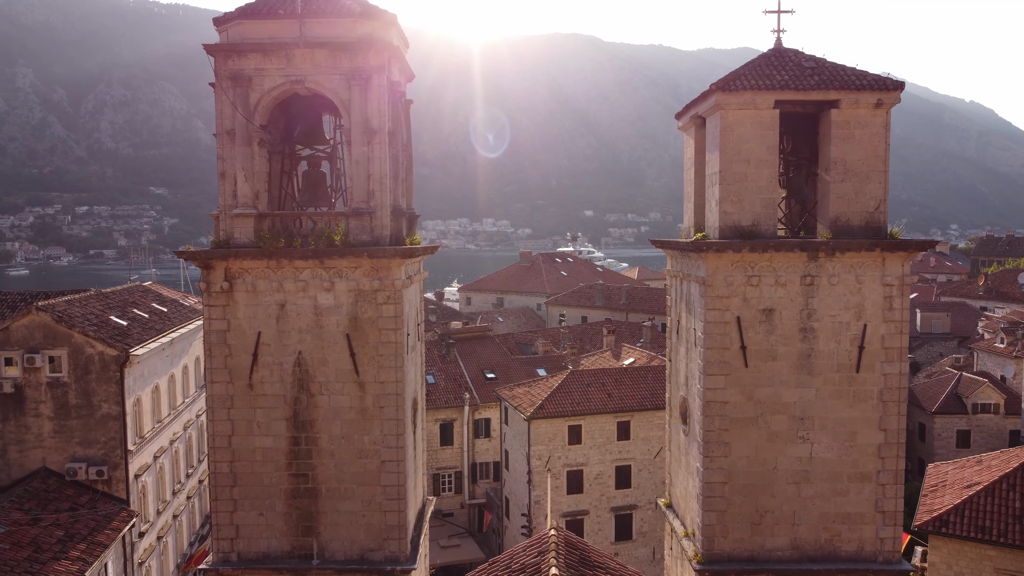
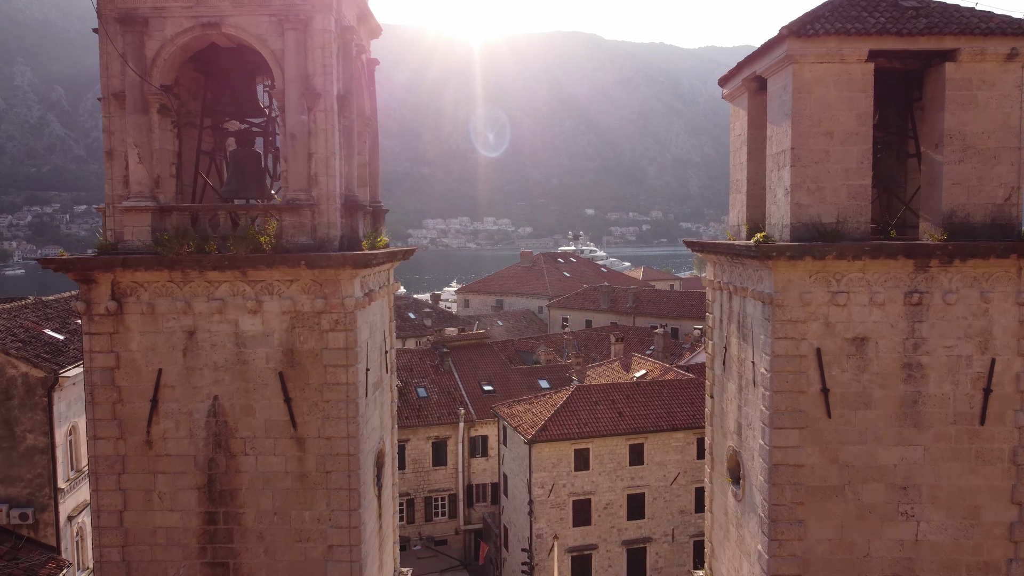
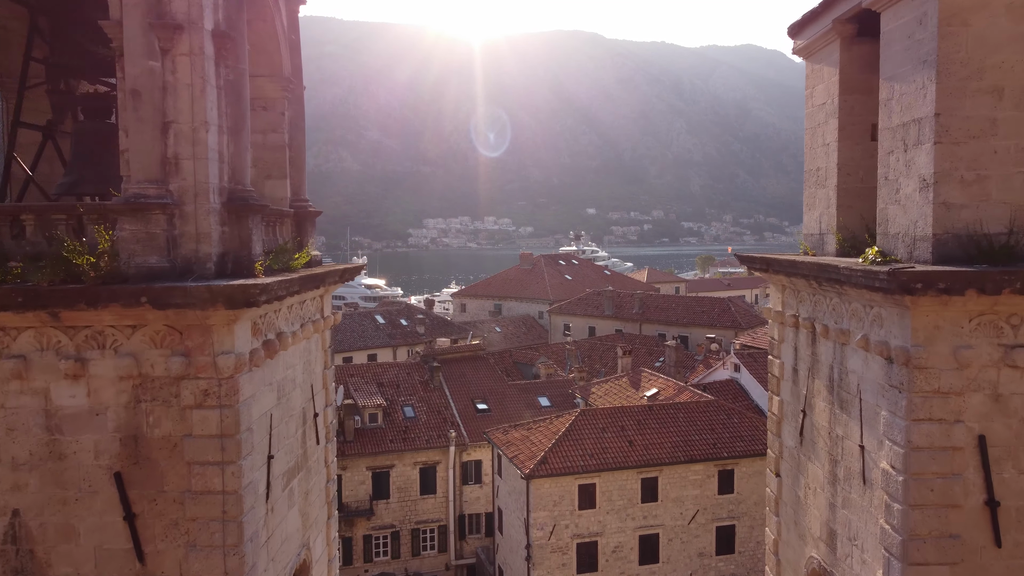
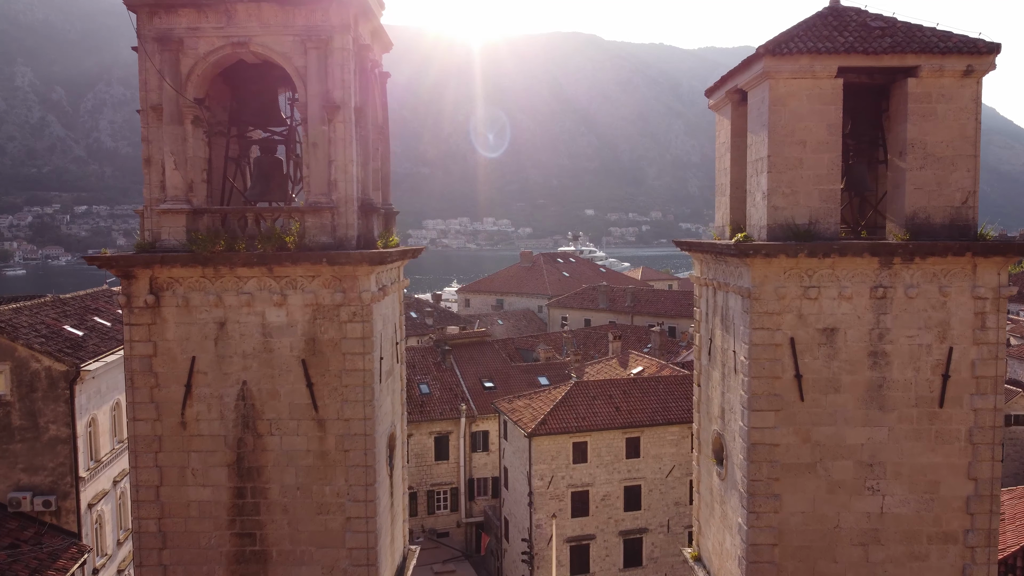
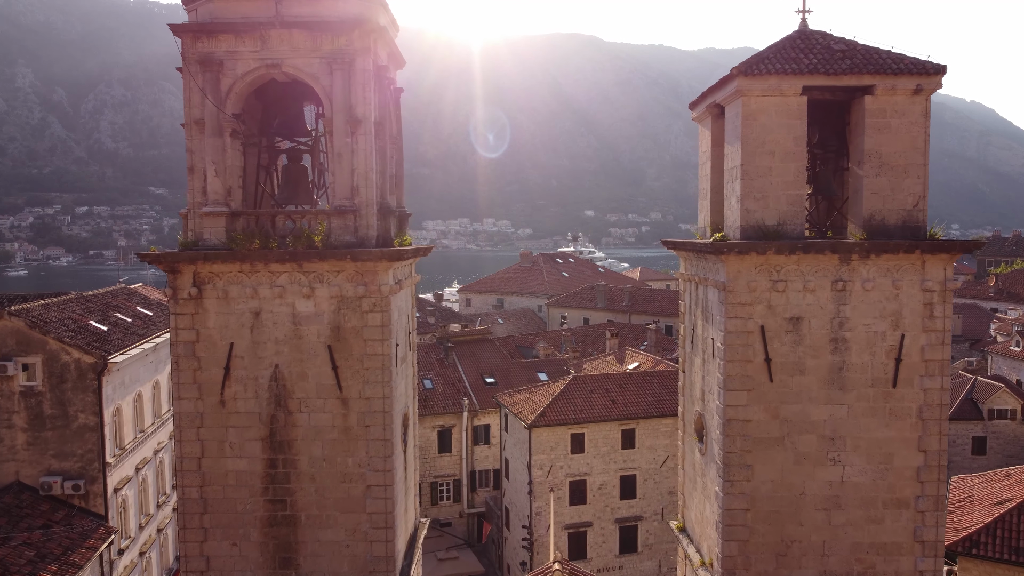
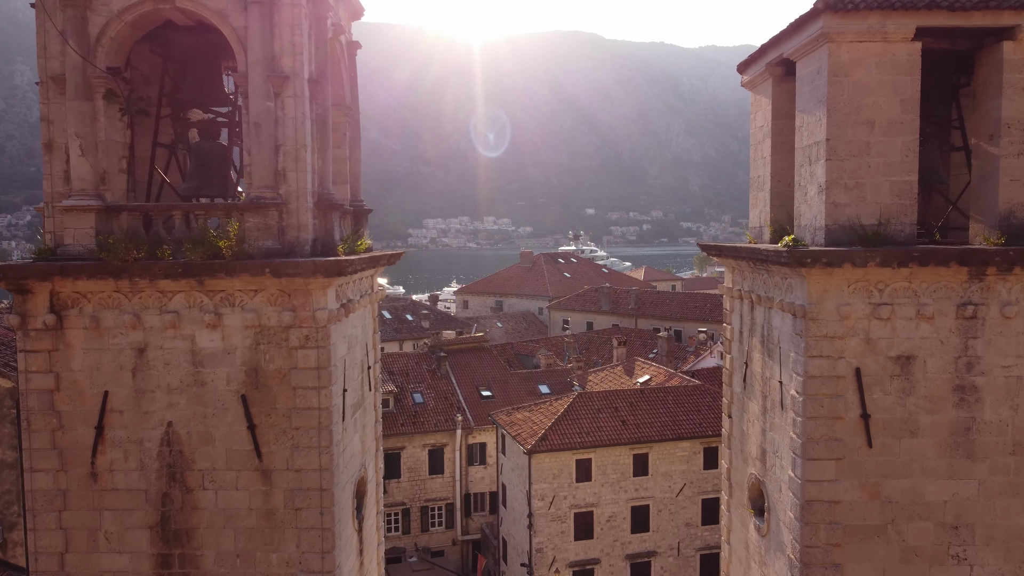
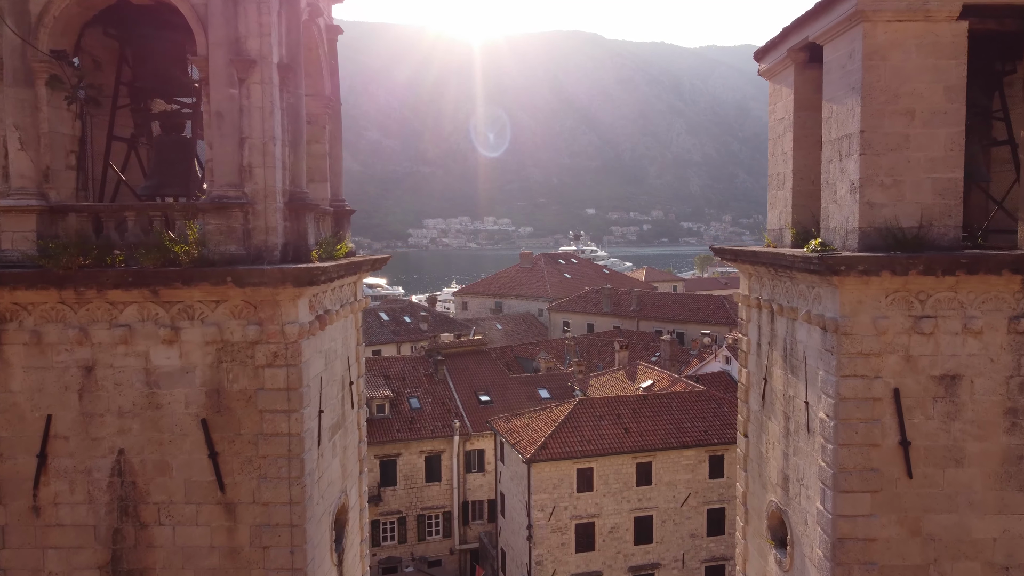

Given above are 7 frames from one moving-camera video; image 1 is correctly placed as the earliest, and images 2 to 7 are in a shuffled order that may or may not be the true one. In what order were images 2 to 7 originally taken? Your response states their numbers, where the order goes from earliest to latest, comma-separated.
5, 4, 2, 6, 7, 3
